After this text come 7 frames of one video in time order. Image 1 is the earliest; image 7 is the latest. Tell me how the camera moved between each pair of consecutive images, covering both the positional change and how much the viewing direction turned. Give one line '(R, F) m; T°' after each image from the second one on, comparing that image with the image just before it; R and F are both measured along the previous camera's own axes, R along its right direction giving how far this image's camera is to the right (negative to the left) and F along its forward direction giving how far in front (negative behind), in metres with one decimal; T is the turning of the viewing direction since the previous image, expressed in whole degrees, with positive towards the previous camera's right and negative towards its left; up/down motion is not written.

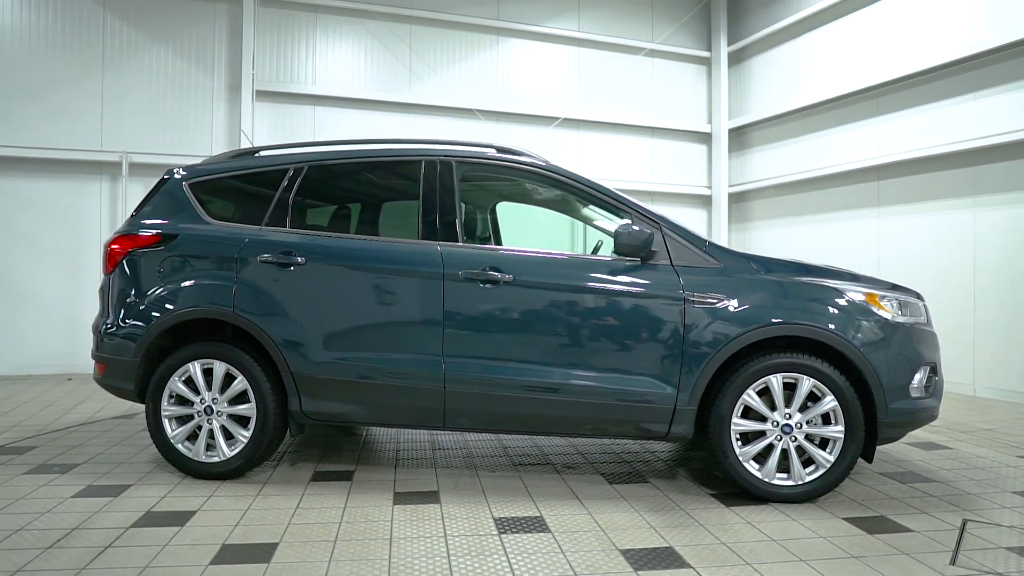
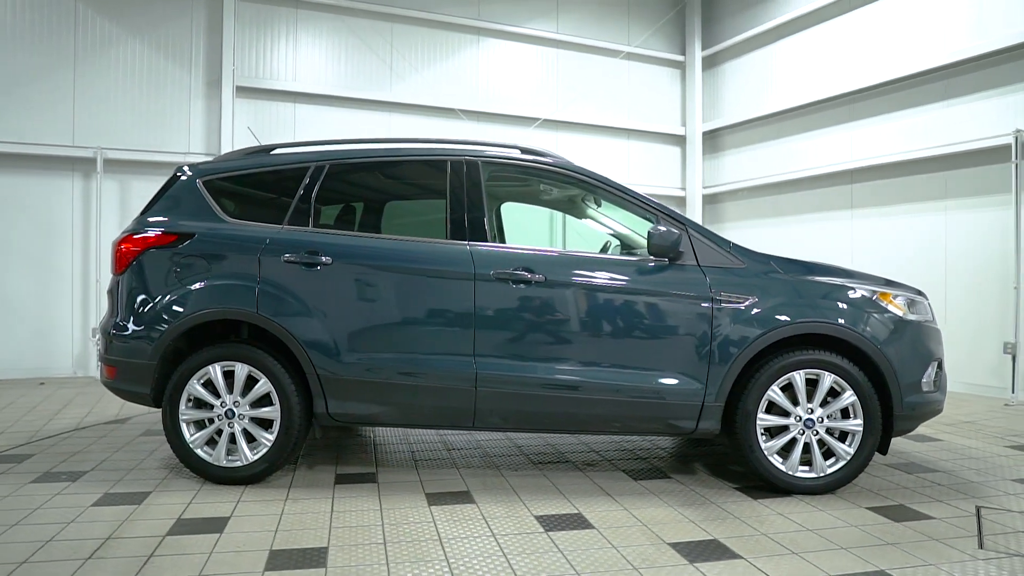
(-0.4, 0.0) m; +4°
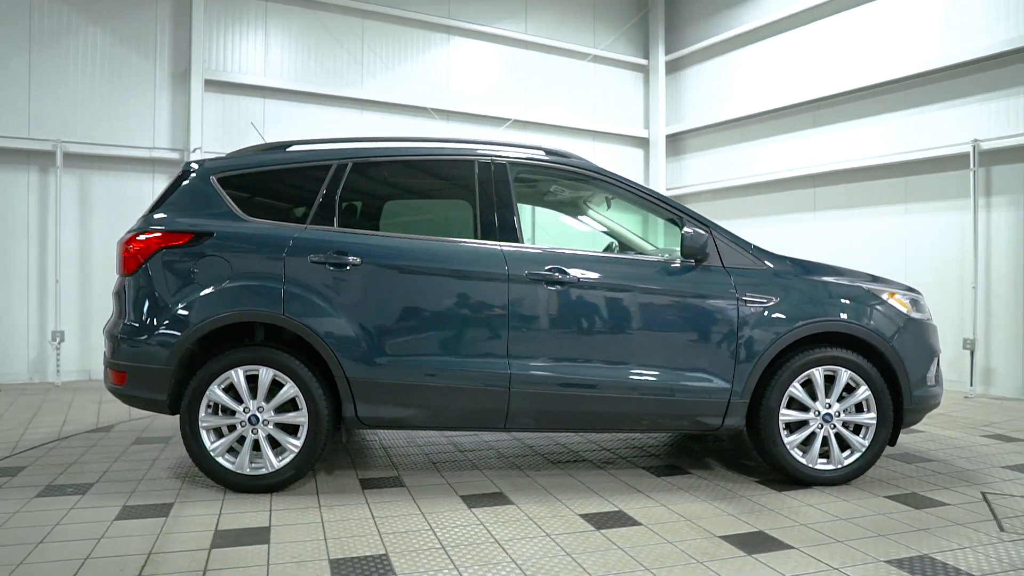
(-0.5, 0.0) m; +5°
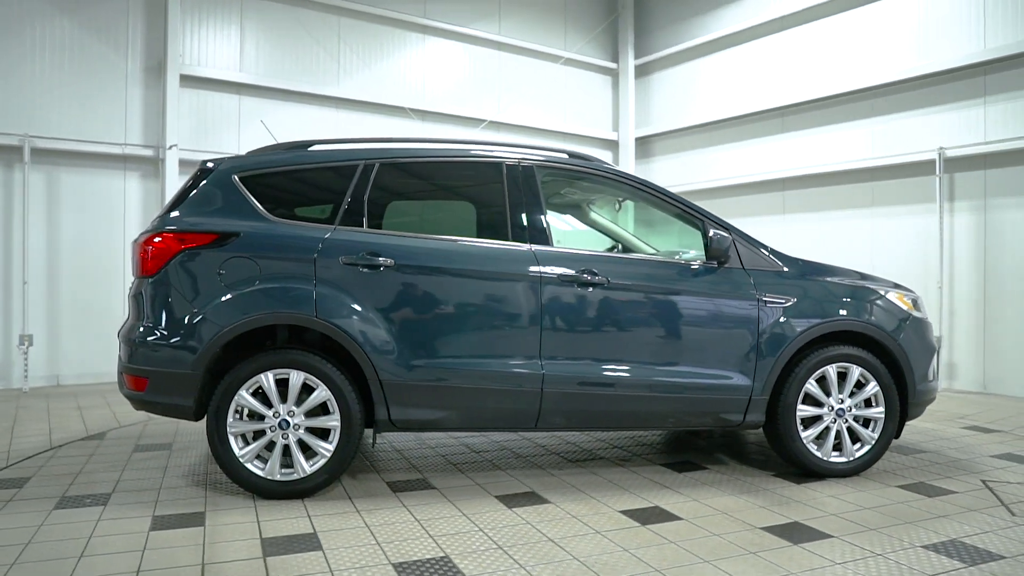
(-0.4, 0.0) m; +4°
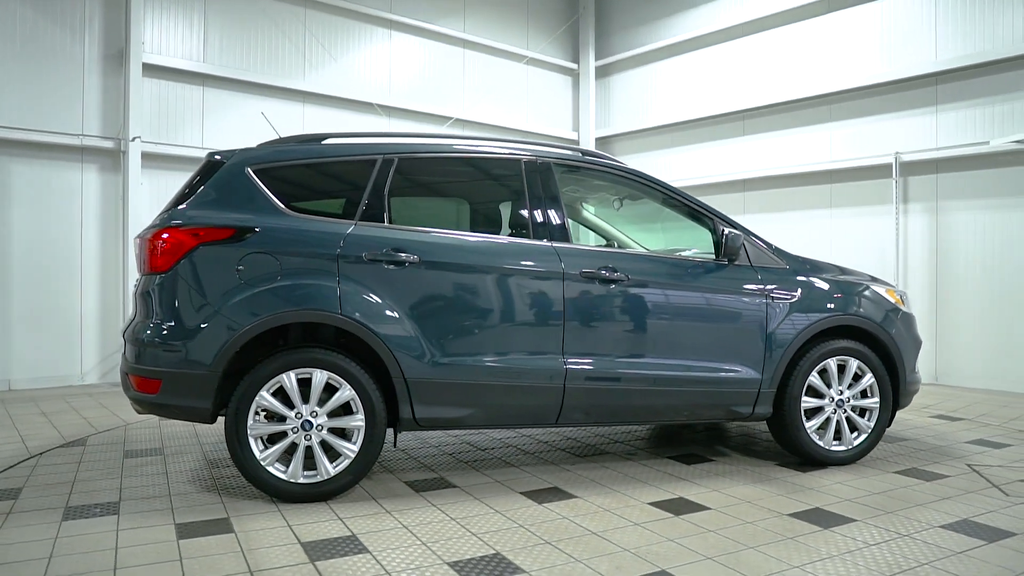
(-0.4, 0.0) m; +5°
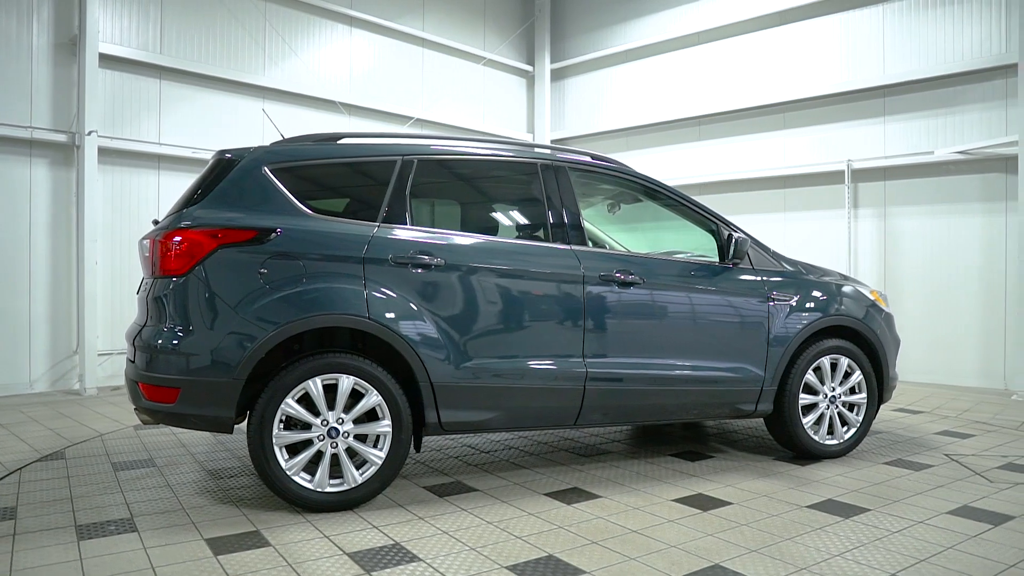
(-0.4, 0.0) m; +6°
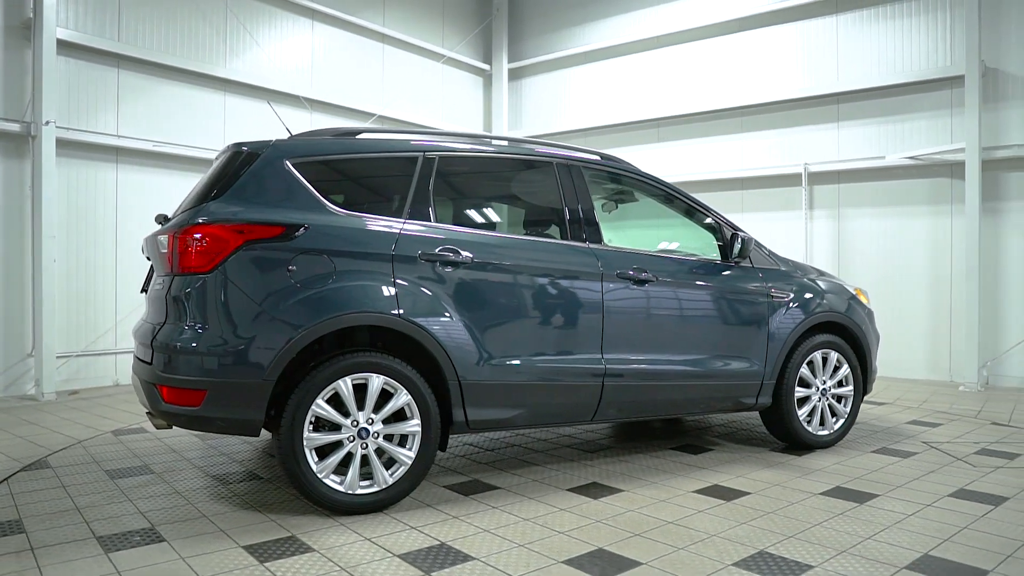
(-0.4, 0.0) m; +5°
